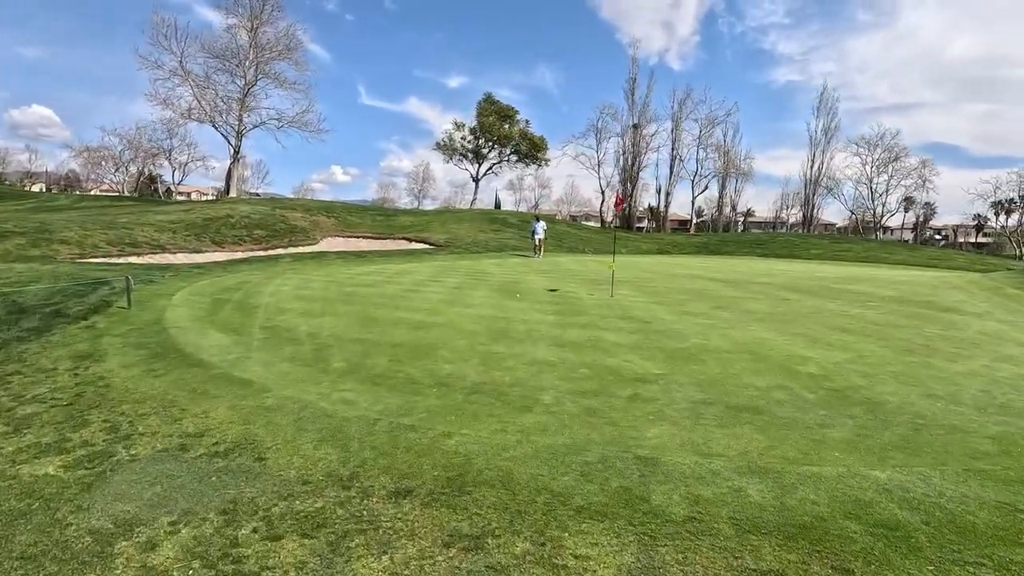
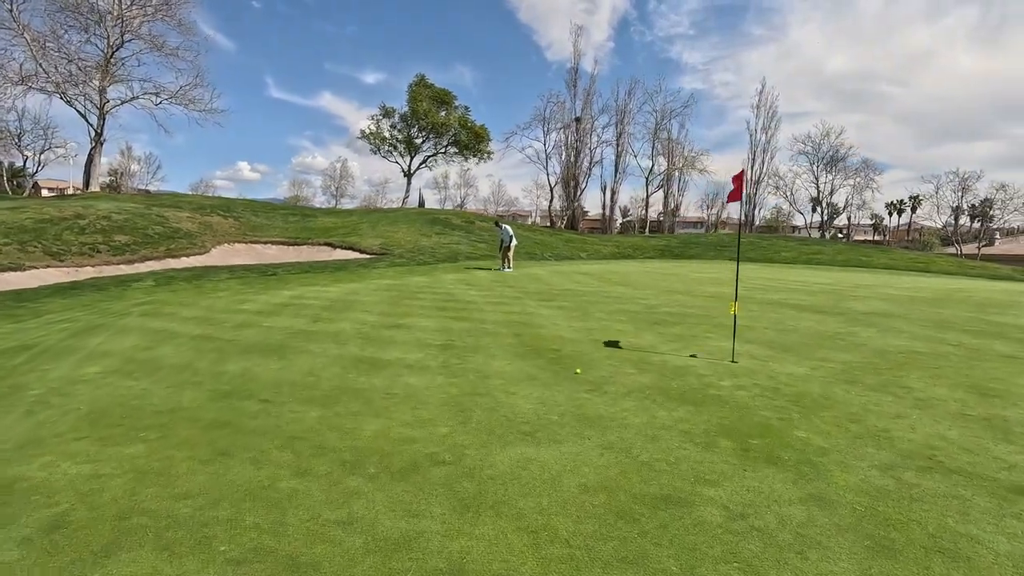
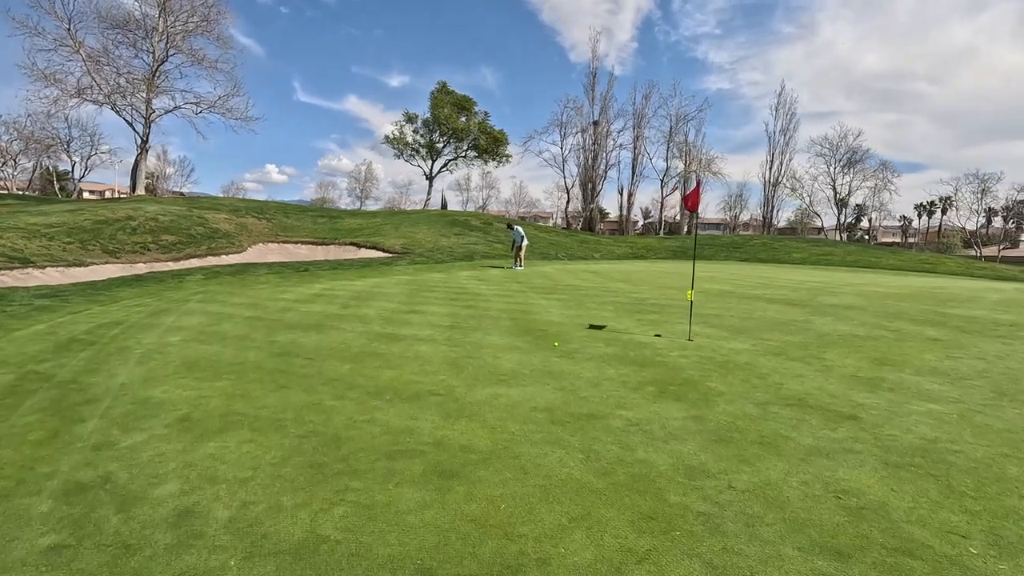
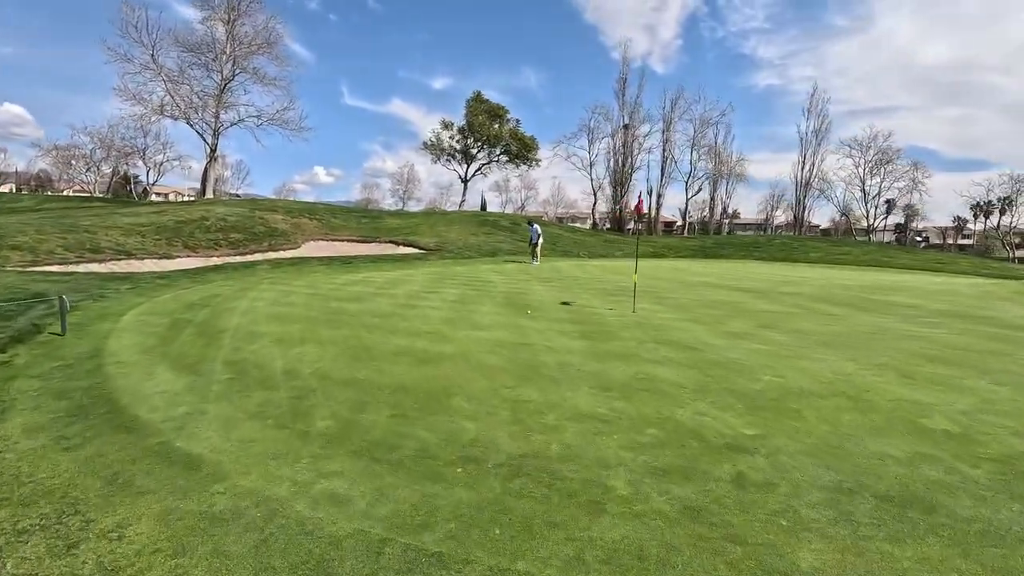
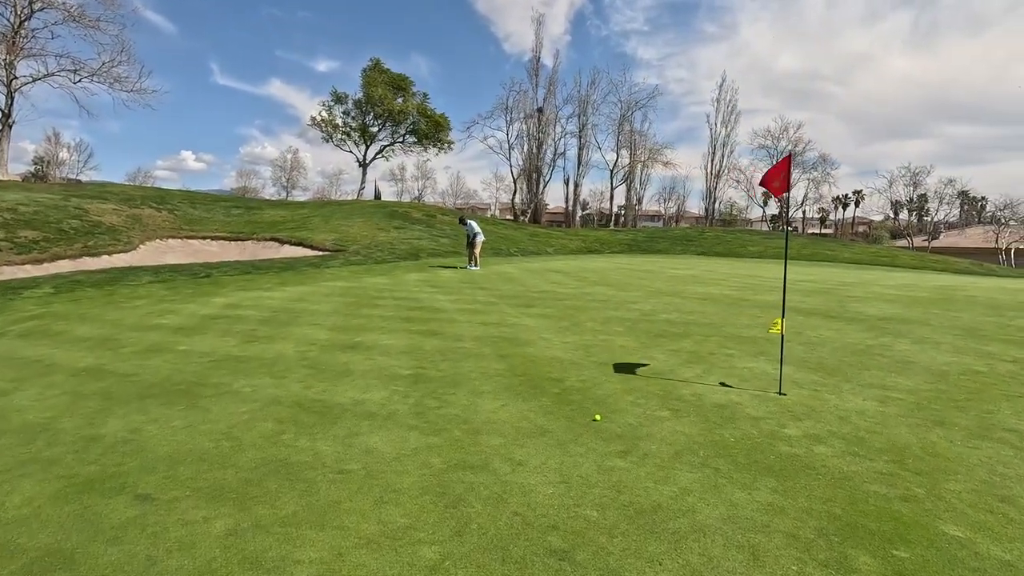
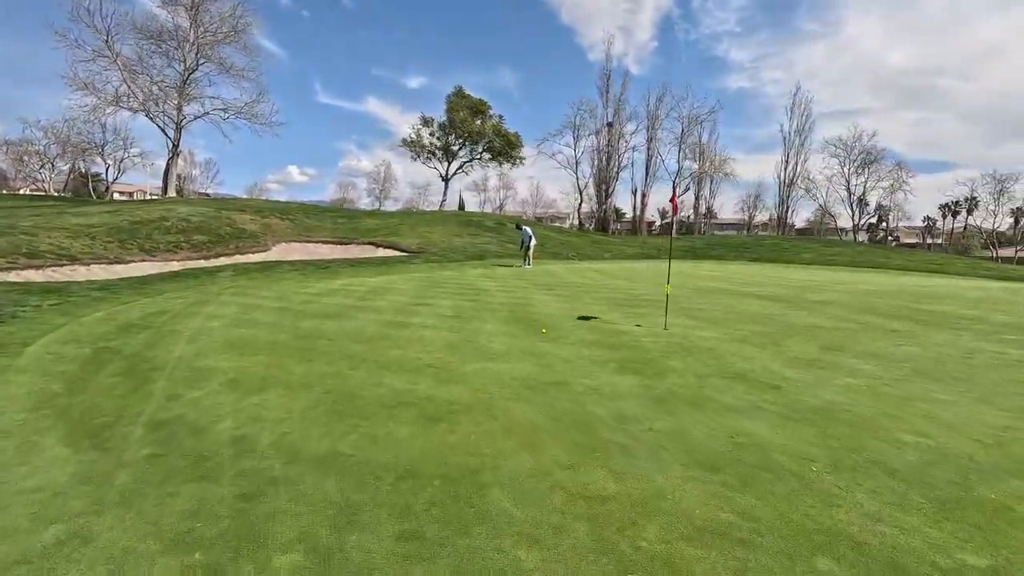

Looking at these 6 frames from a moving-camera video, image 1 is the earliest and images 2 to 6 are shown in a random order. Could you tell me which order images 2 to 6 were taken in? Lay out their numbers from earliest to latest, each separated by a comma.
4, 6, 3, 2, 5
